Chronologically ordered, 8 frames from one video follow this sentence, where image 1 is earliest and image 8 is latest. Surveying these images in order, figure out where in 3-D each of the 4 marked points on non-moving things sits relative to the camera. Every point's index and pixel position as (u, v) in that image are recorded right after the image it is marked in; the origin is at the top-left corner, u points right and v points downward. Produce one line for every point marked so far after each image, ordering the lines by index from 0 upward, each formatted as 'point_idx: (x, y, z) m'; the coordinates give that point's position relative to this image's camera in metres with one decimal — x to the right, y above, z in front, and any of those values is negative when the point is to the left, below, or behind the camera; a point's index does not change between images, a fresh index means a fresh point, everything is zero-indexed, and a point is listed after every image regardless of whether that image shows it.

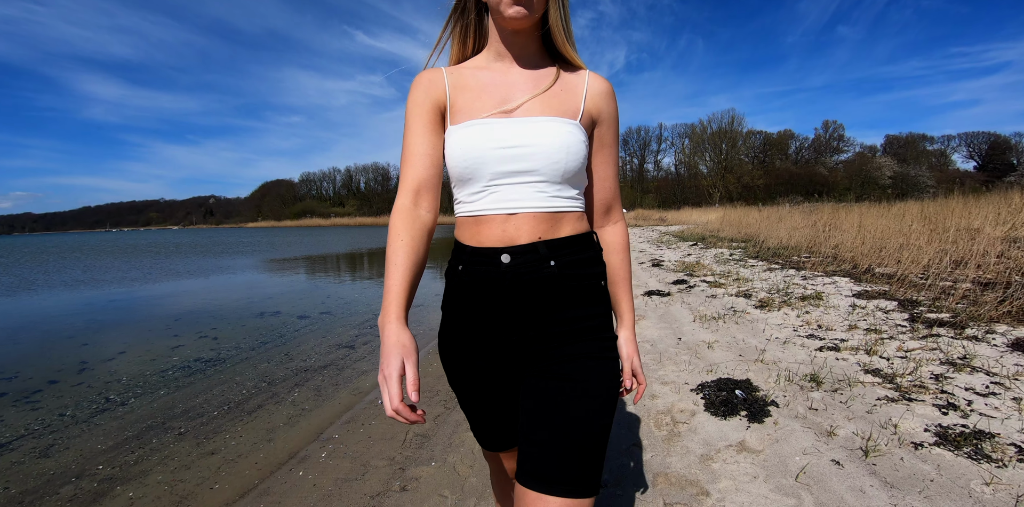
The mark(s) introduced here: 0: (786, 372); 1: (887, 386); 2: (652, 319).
0: (+2.1, -0.9, +3.4) m
1: (+2.5, -0.9, +3.1) m
2: (+1.8, -0.8, +5.7) m
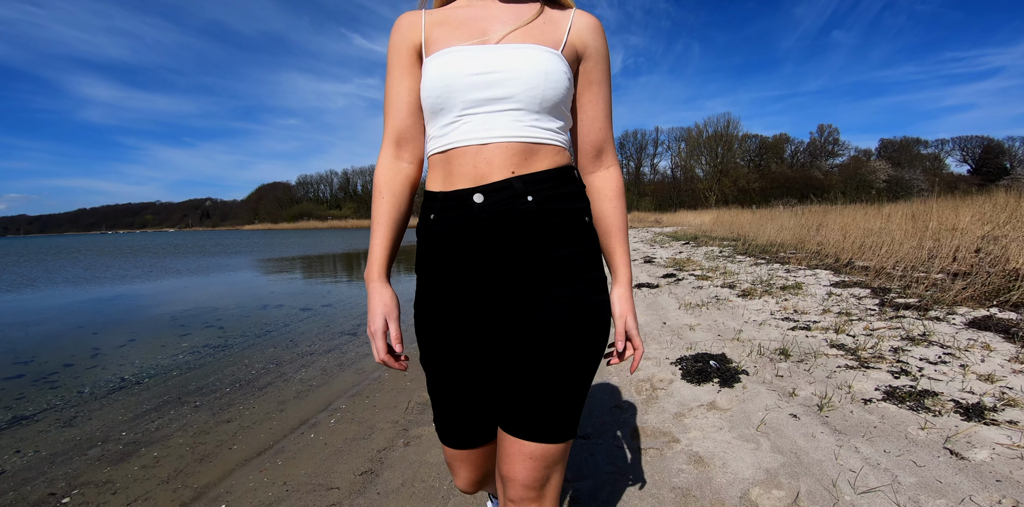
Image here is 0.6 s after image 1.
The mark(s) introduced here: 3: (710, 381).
0: (+2.0, -0.7, +3.7) m
1: (+2.5, -0.8, +3.4) m
2: (+1.7, -0.7, +6.0) m
3: (+1.4, -0.9, +3.2) m
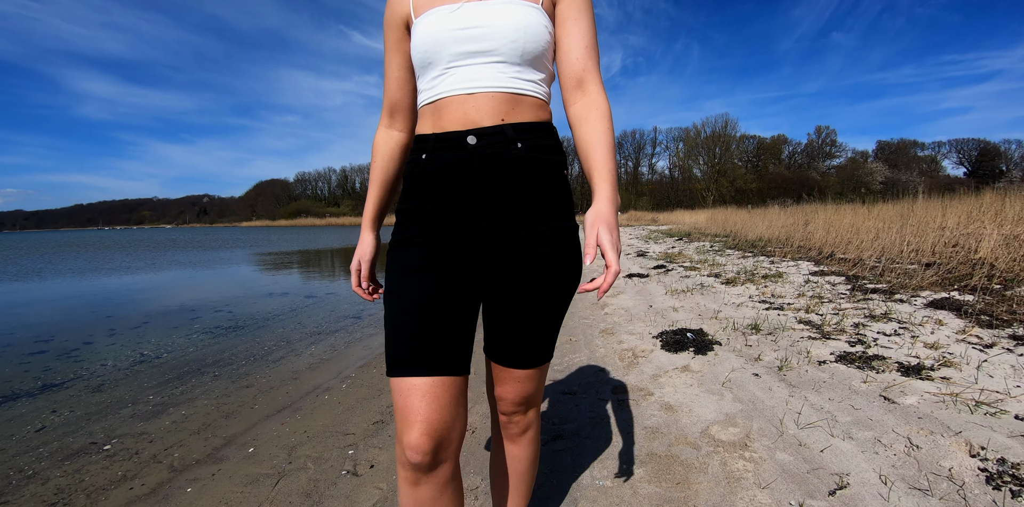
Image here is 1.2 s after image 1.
0: (+2.0, -0.6, +4.1) m
1: (+2.4, -0.6, +3.7) m
2: (+1.7, -0.5, +6.4) m
3: (+1.3, -0.7, +3.5) m
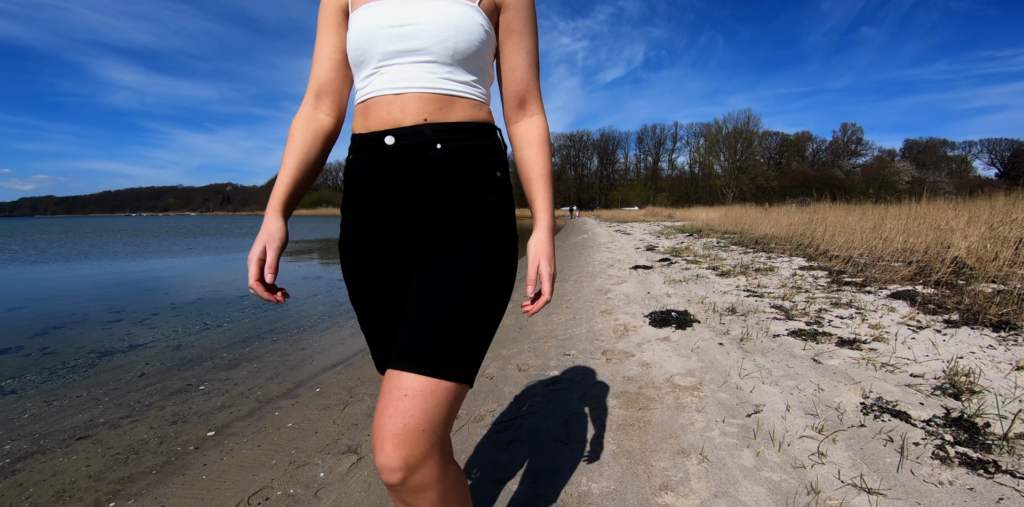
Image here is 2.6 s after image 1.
0: (+2.1, -0.5, +4.7) m
1: (+2.5, -0.6, +4.4) m
2: (+1.9, -0.4, +7.0) m
3: (+1.4, -0.6, +4.2) m
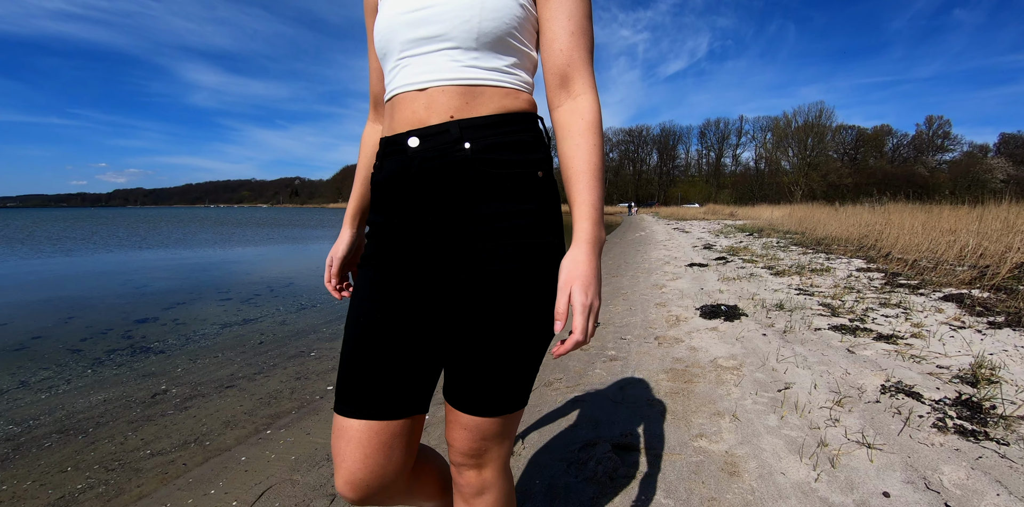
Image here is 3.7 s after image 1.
0: (+2.8, -0.5, +5.0) m
1: (+3.2, -0.6, +4.6) m
2: (+2.8, -0.4, +7.3) m
3: (+2.1, -0.6, +4.6) m
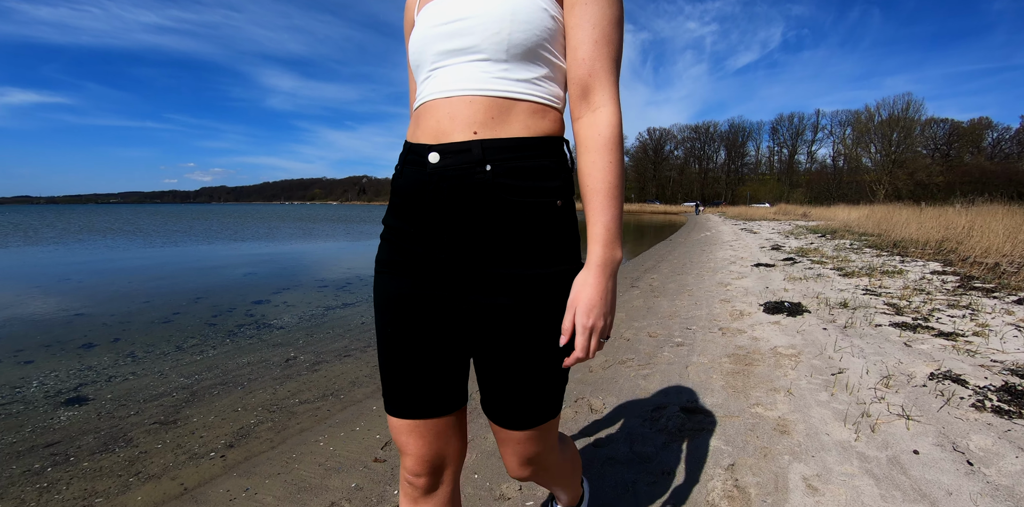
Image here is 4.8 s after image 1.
0: (+3.6, -0.5, +5.3) m
1: (+4.0, -0.6, +4.8) m
2: (+3.9, -0.4, +7.6) m
3: (+2.9, -0.6, +4.9) m
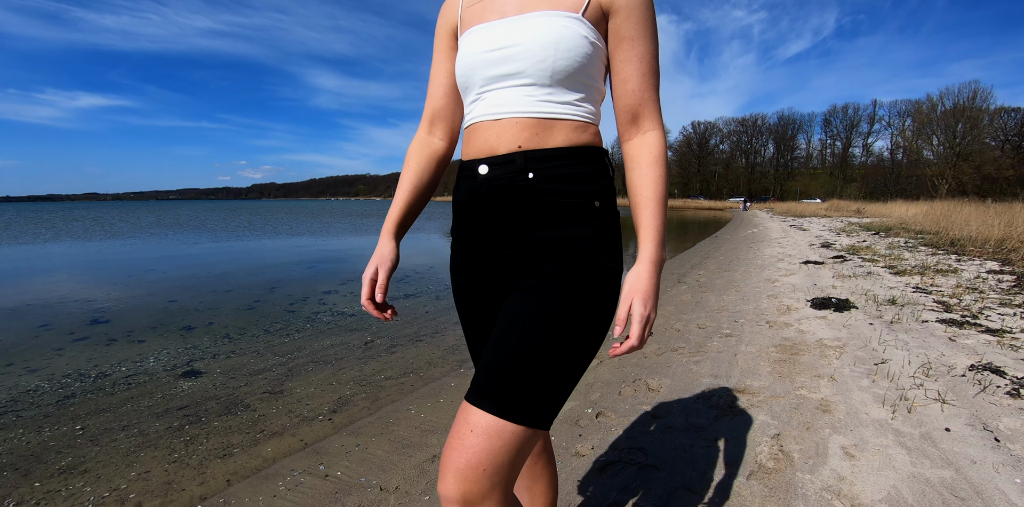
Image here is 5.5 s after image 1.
0: (+4.3, -0.5, +5.4) m
1: (+4.6, -0.6, +5.0) m
2: (+4.8, -0.4, +7.7) m
3: (+3.5, -0.6, +5.1) m
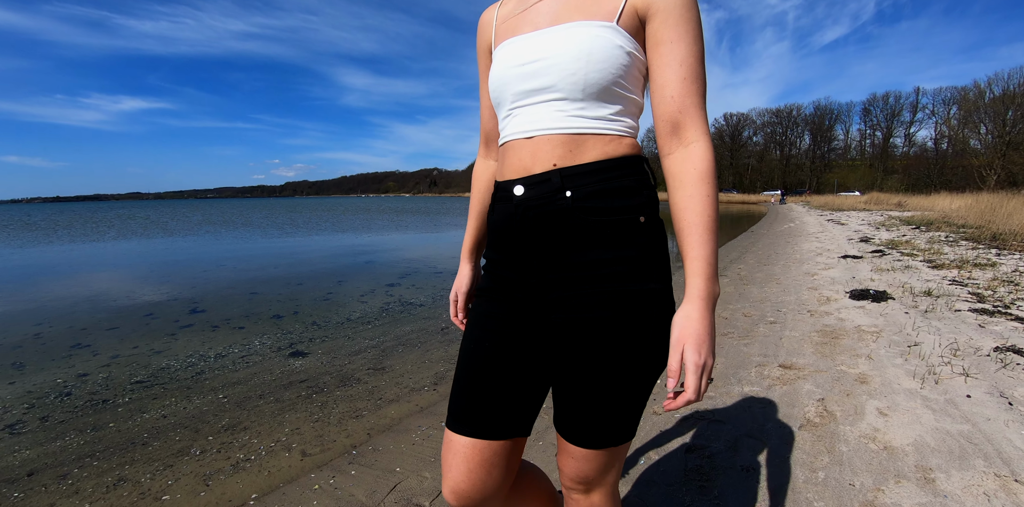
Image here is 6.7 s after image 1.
0: (+5.2, -0.5, +5.9) m
1: (+5.5, -0.5, +5.4) m
2: (+5.8, -0.3, +8.2) m
3: (+4.4, -0.6, +5.7) m
